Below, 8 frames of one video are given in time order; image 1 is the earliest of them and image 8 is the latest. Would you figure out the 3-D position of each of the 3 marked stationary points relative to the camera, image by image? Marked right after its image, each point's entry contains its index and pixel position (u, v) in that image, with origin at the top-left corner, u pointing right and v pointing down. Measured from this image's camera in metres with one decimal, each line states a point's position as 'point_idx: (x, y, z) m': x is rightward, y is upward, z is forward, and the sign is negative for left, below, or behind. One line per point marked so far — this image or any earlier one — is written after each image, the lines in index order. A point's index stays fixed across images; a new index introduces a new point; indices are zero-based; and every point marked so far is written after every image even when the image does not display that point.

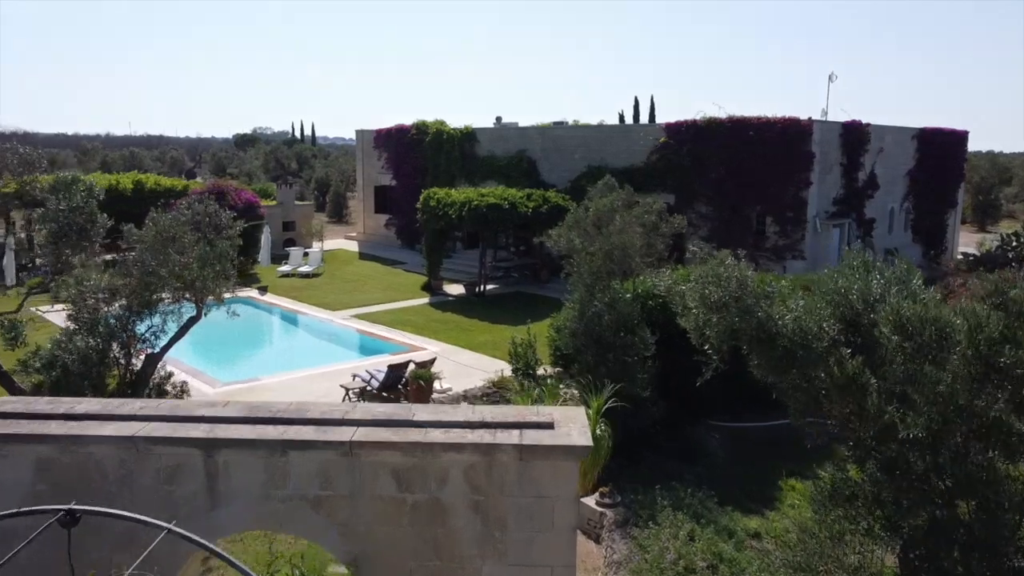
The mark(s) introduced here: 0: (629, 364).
0: (+1.6, -1.0, +11.0) m
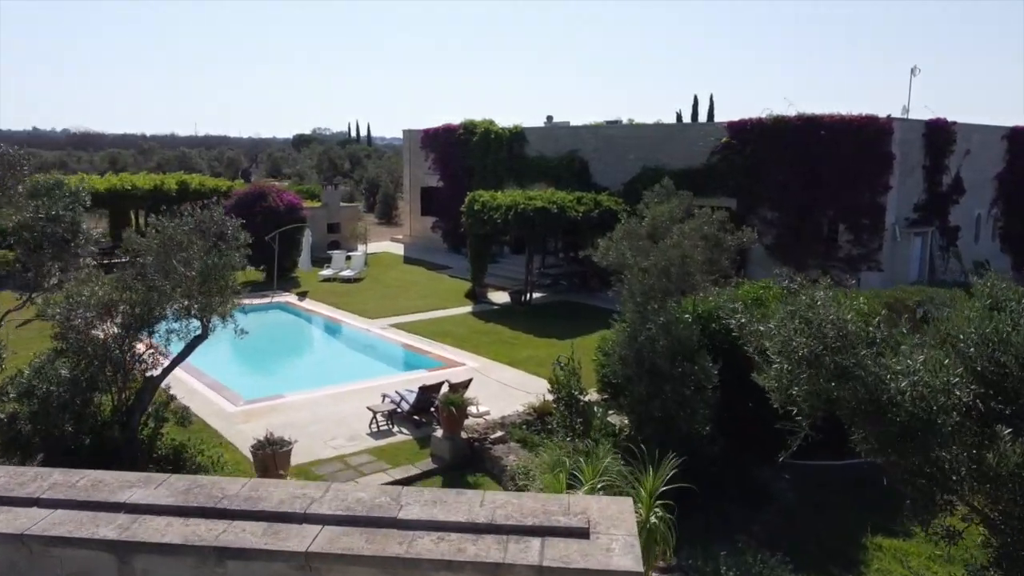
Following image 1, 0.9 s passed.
0: (+2.0, -1.3, +9.6) m
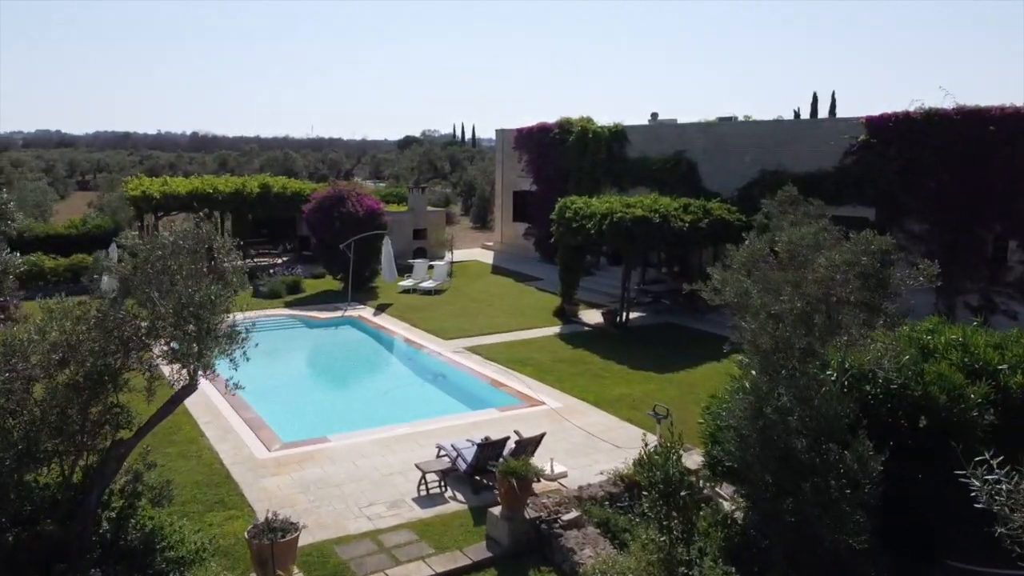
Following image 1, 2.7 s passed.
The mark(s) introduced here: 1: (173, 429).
0: (+2.6, -1.7, +6.8) m
1: (-5.0, -2.1, +12.3) m
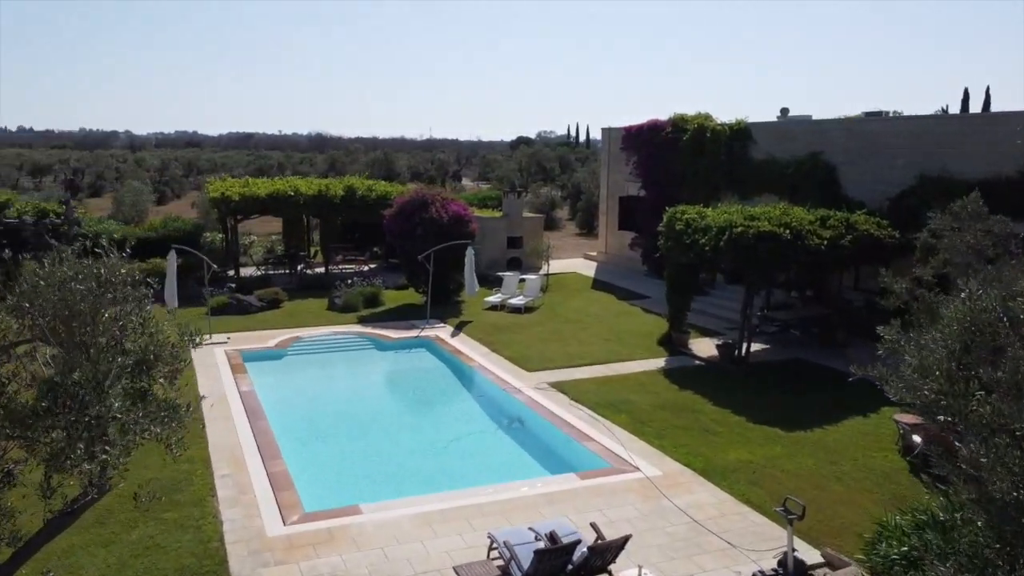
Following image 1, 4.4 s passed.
0: (+2.8, -2.2, +3.7) m
1: (-4.1, -2.4, +10.2) m
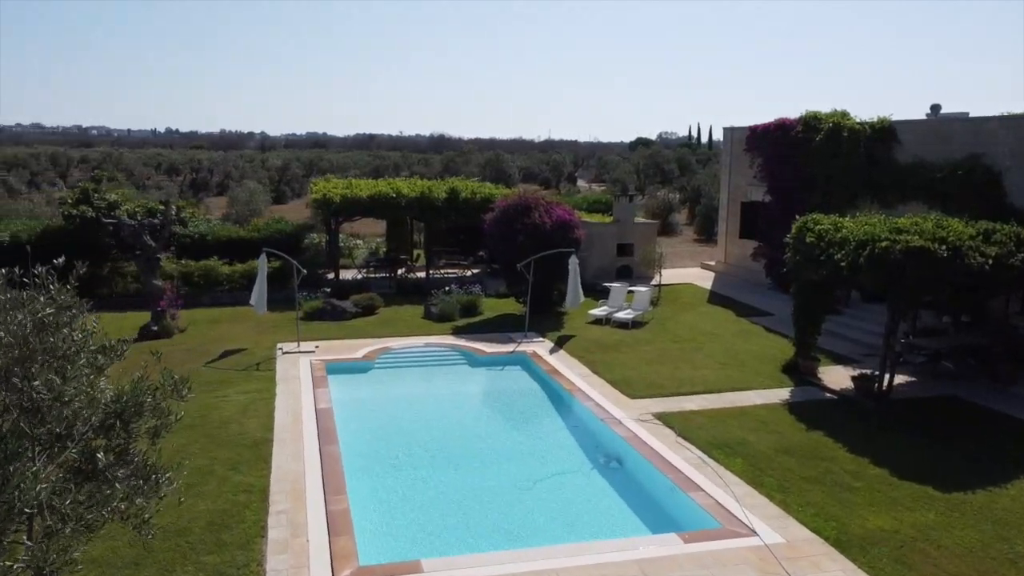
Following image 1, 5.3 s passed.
0: (+2.8, -2.5, +1.8) m
1: (-3.1, -2.6, +9.2) m
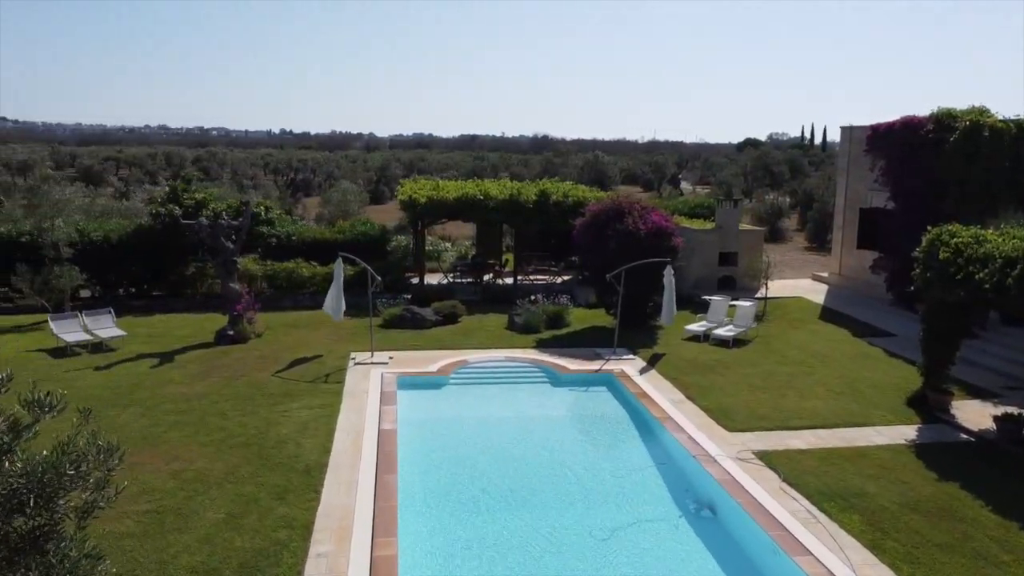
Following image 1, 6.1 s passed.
0: (+2.5, -2.8, +0.1) m
1: (-2.5, -2.7, +8.2) m
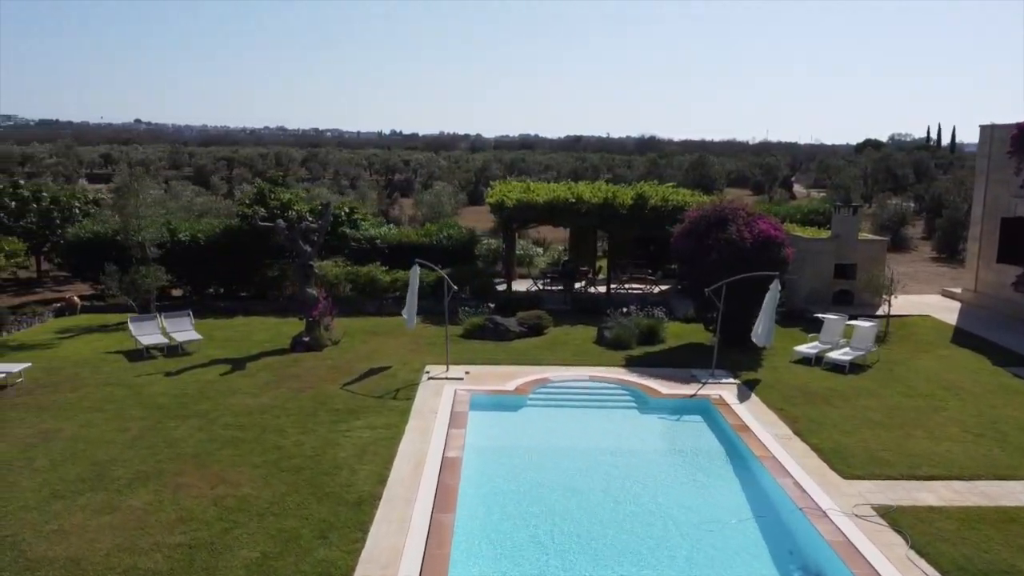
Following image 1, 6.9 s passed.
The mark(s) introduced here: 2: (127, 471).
0: (+2.0, -3.0, -1.4) m
1: (-1.9, -2.9, +7.2) m
2: (-4.9, -2.3, +10.5) m
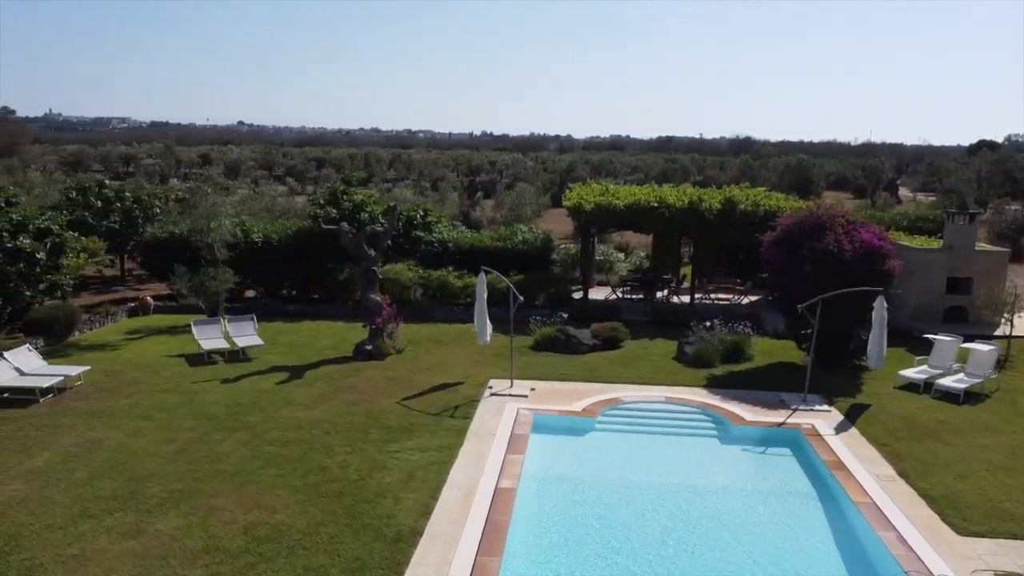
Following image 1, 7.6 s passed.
0: (+1.4, -3.2, -2.6) m
1: (-1.6, -3.0, +6.4) m
2: (-4.2, -2.4, +10.0) m
